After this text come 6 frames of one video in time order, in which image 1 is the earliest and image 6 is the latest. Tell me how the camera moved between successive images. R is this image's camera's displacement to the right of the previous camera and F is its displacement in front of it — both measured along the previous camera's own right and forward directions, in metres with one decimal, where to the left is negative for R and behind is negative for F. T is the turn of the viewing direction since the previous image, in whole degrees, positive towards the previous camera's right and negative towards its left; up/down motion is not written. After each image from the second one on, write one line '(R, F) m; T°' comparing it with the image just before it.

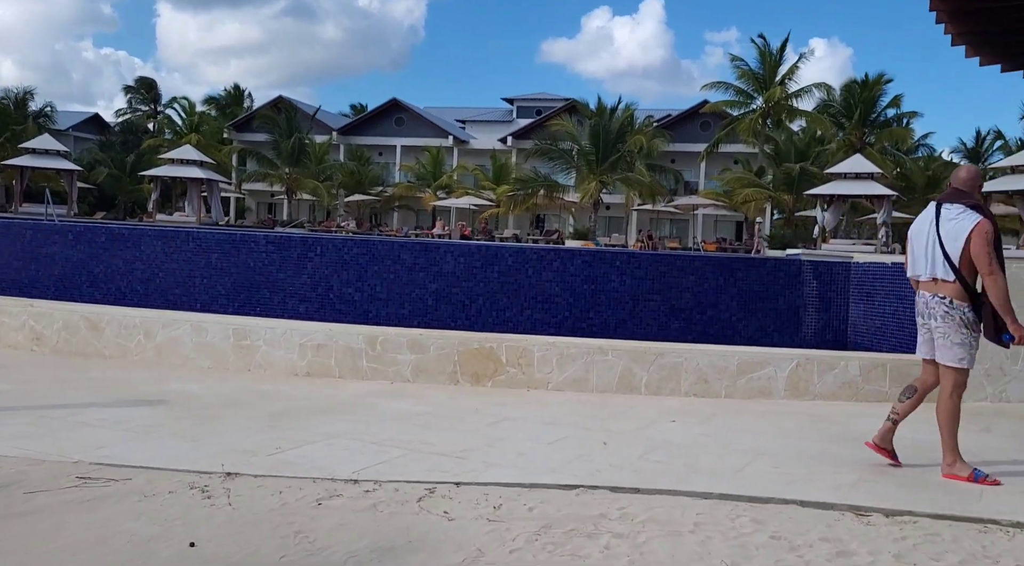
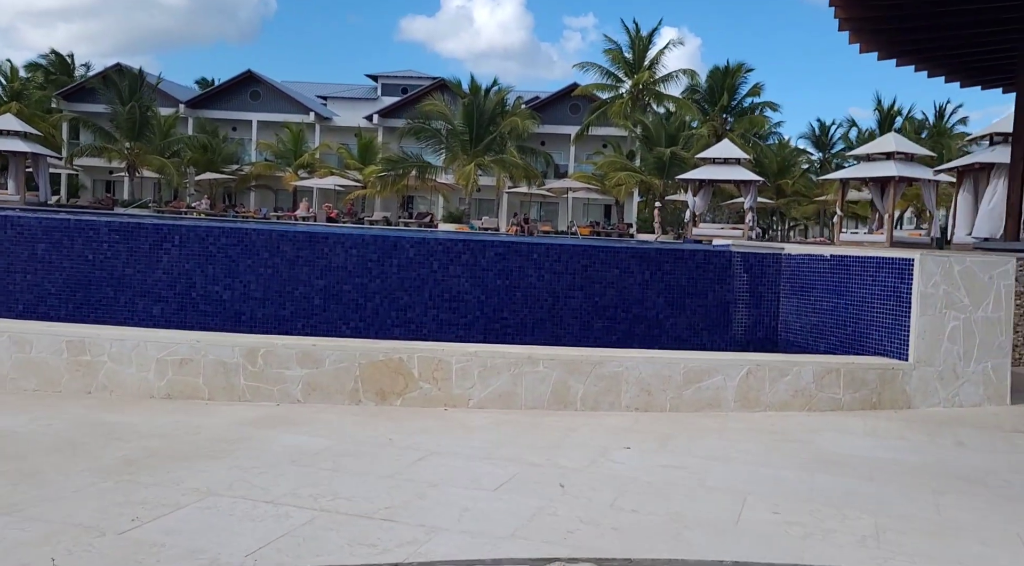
(-0.4, +1.3) m; +9°
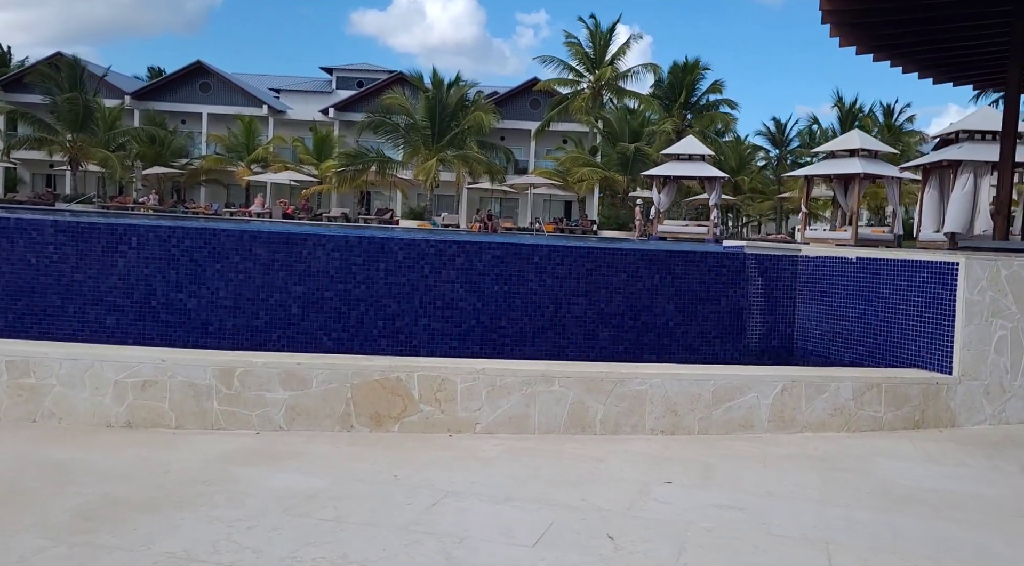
(-0.4, +0.8) m; +3°
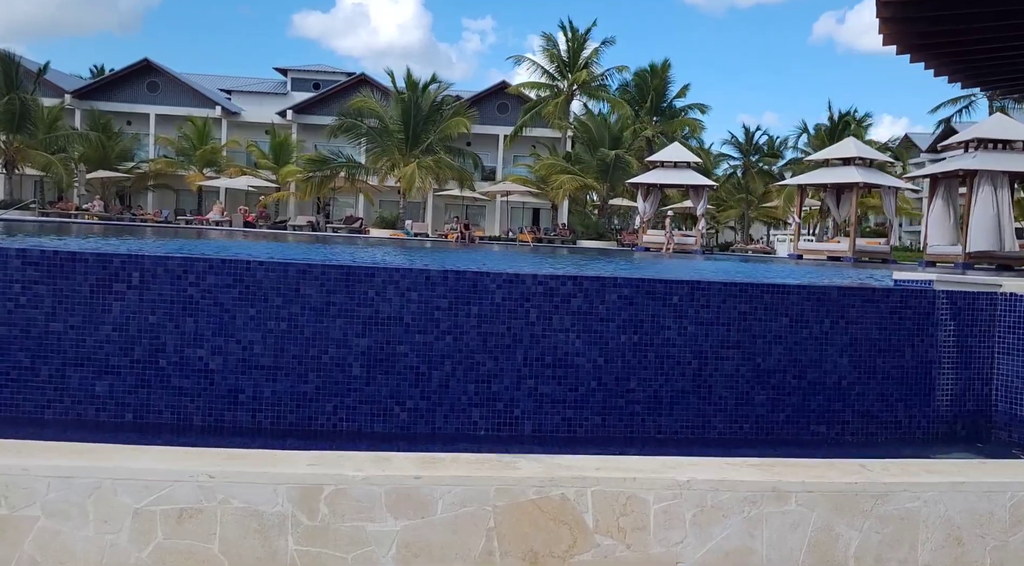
(-1.3, +2.1) m; +3°
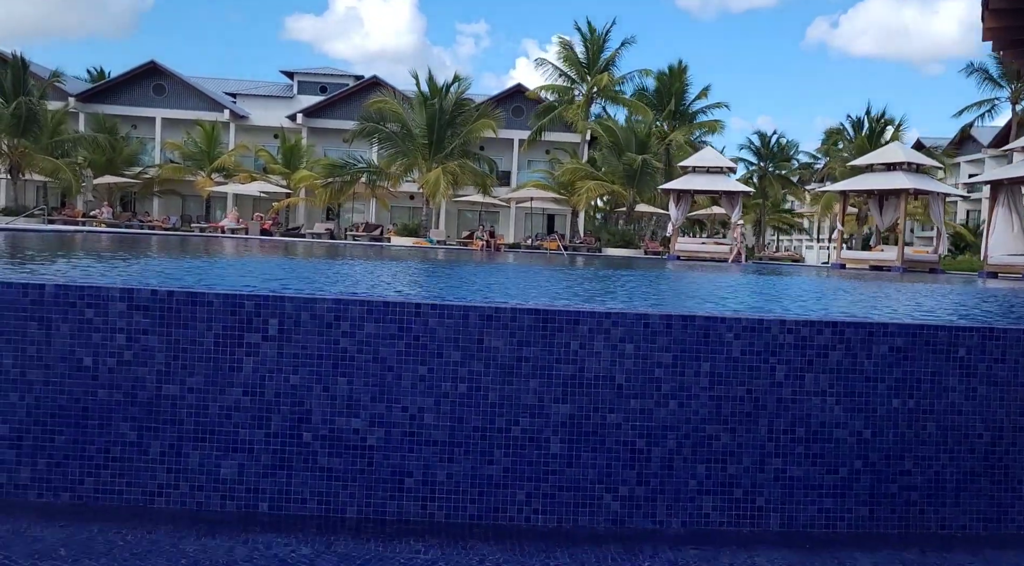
(-1.3, +1.3) m; 0°
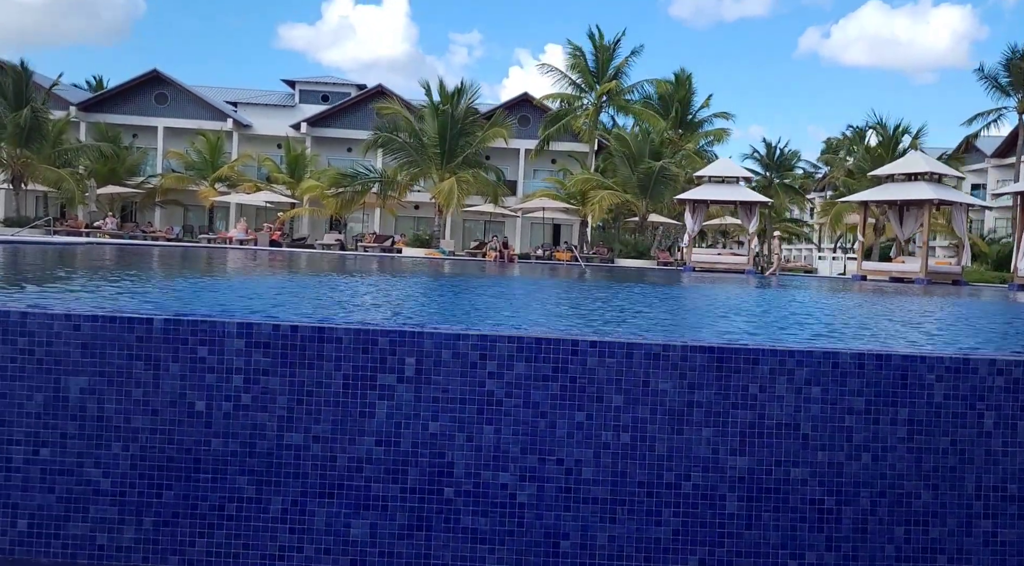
(-0.8, +0.6) m; 0°
